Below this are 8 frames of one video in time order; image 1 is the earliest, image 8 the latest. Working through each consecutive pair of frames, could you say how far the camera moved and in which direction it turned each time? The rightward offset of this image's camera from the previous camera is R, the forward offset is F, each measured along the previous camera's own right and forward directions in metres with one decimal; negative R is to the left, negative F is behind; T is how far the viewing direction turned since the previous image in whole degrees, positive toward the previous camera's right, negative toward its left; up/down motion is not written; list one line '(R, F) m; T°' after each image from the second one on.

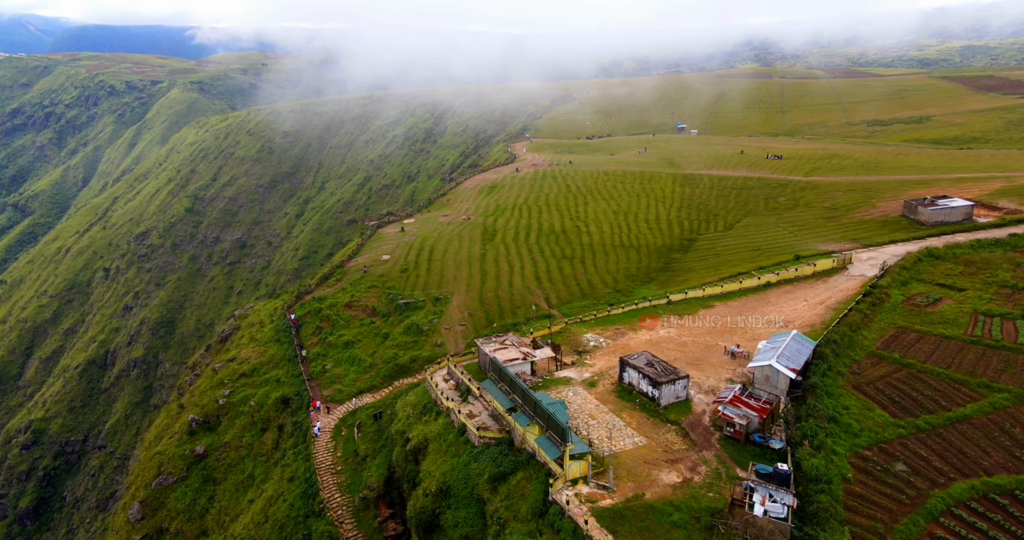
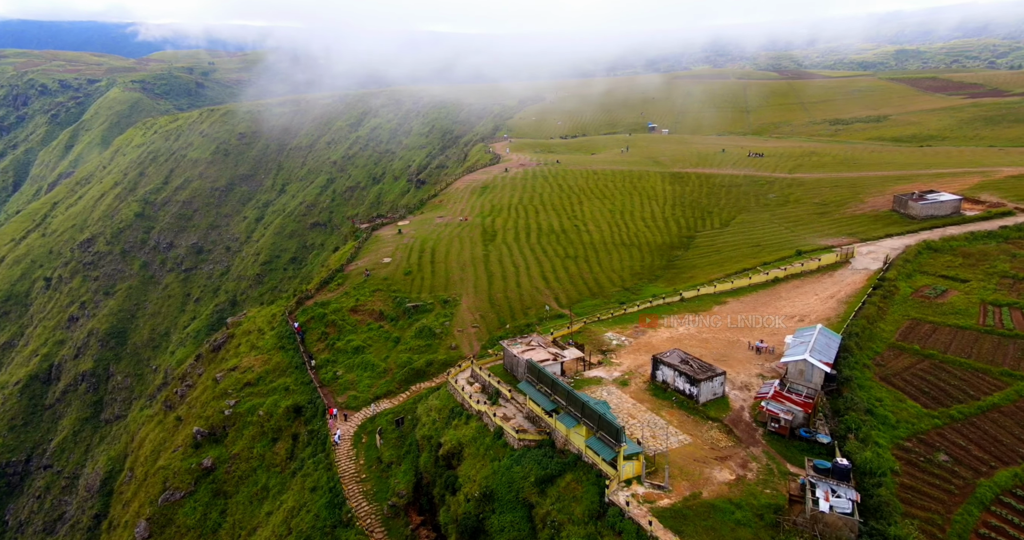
(-2.7, +0.6) m; +3°
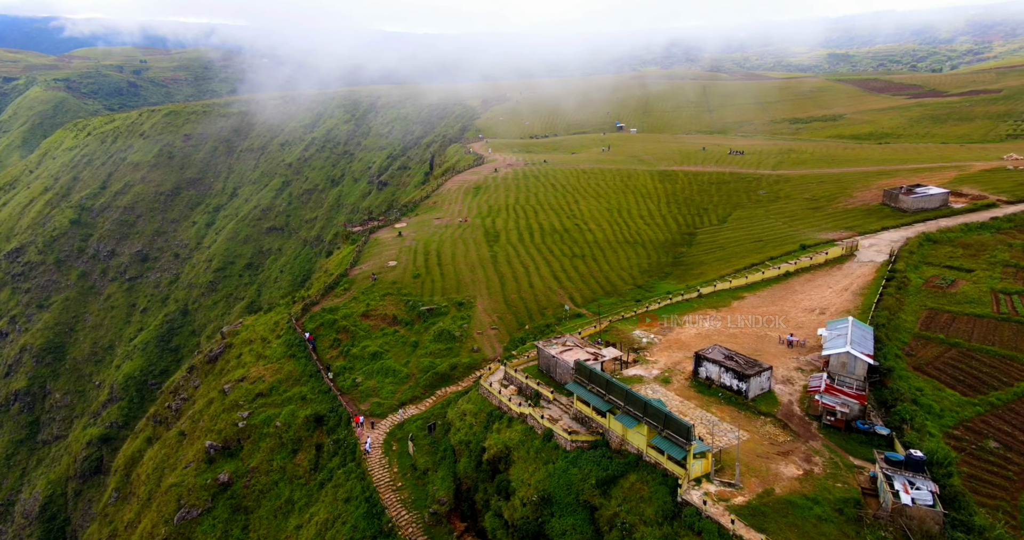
(-3.2, +0.7) m; +3°
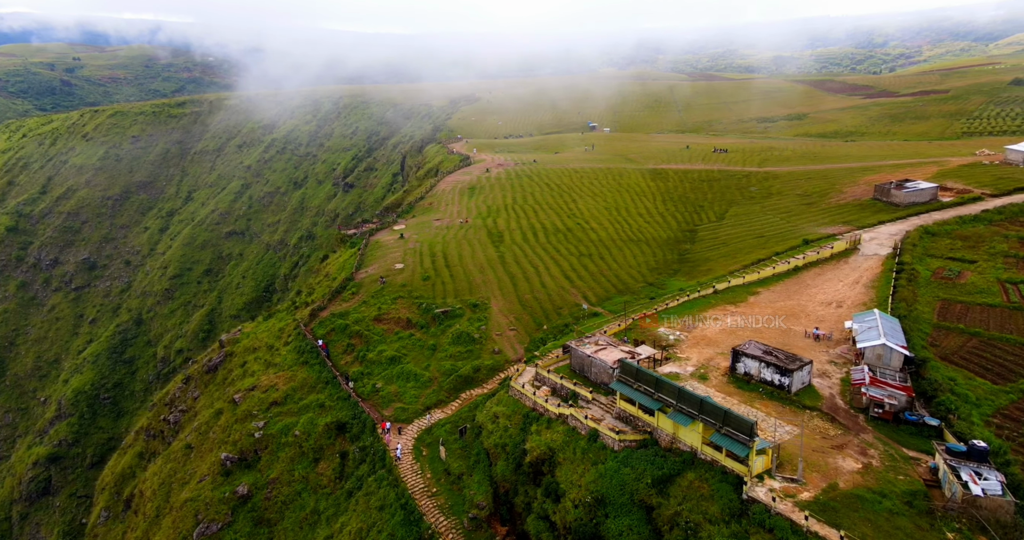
(-2.9, +0.5) m; +2°
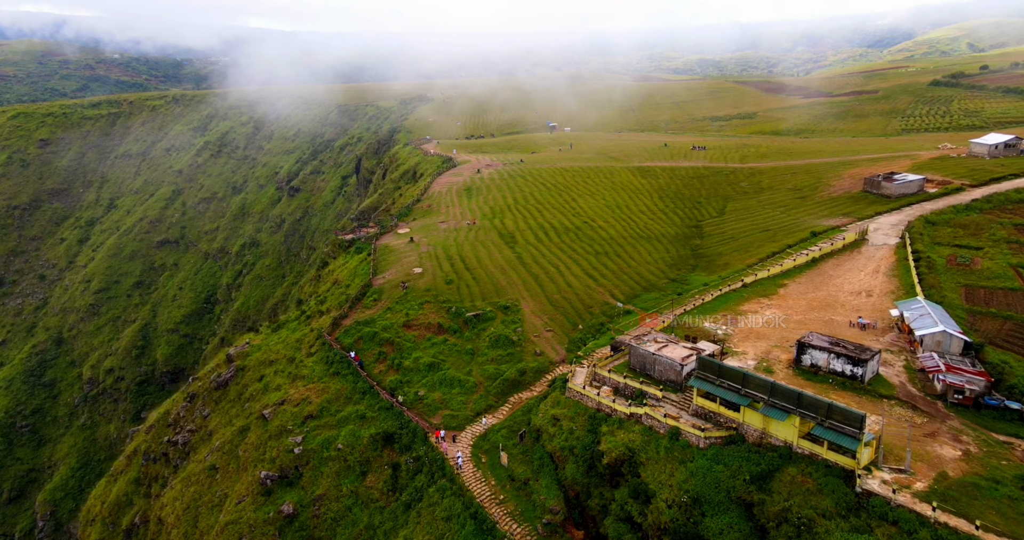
(-4.9, +0.8) m; +4°
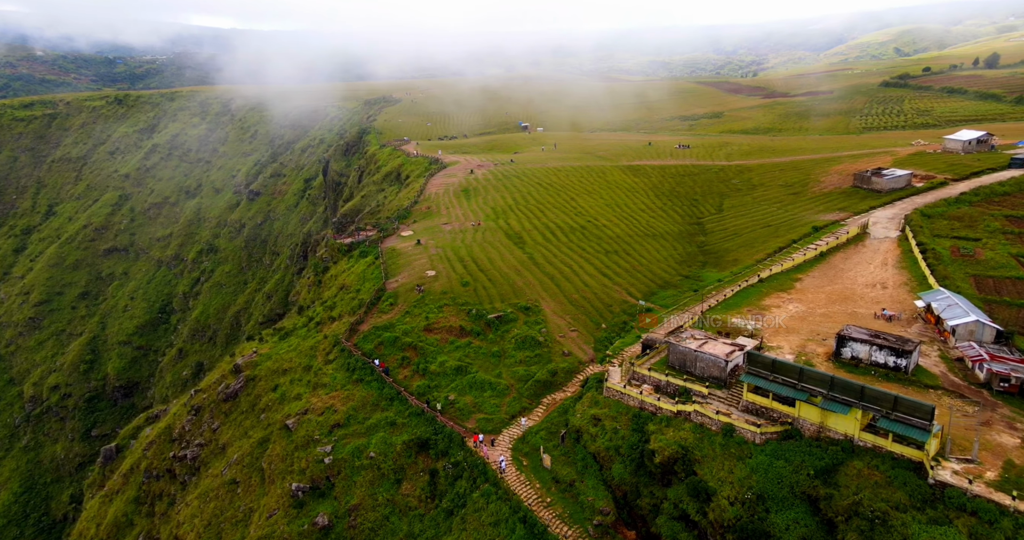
(-3.4, +0.4) m; +3°
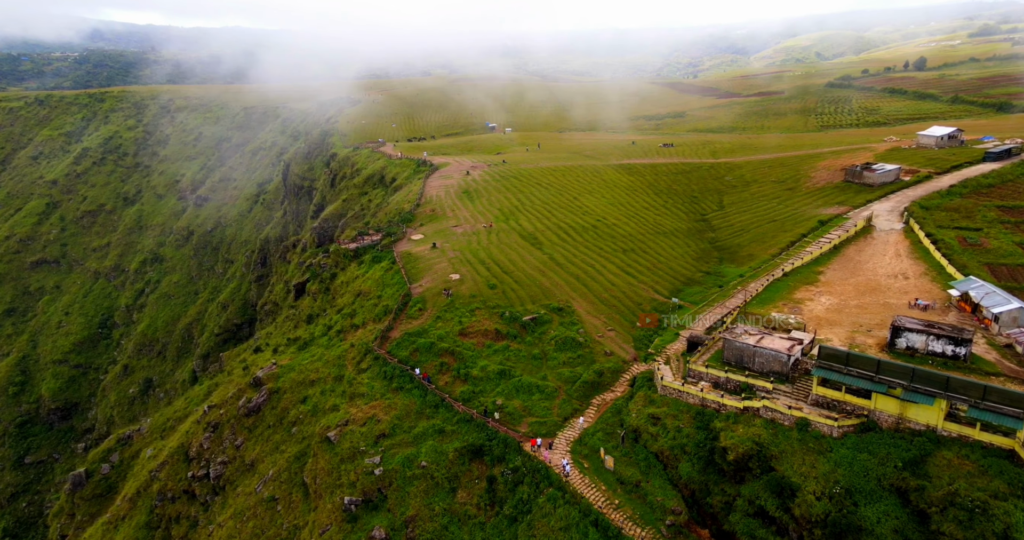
(-4.5, +0.5) m; +3°
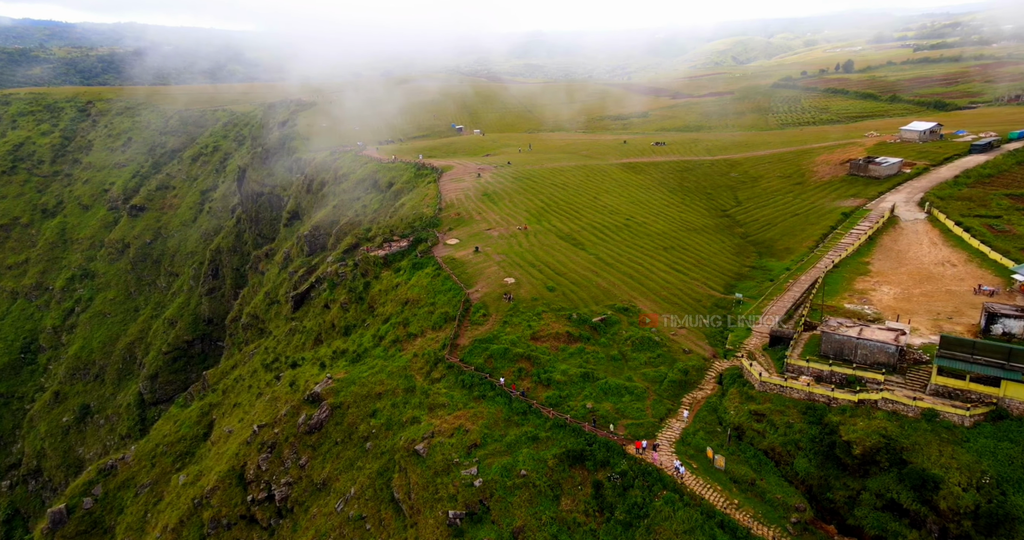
(-7.0, +0.7) m; +4°
